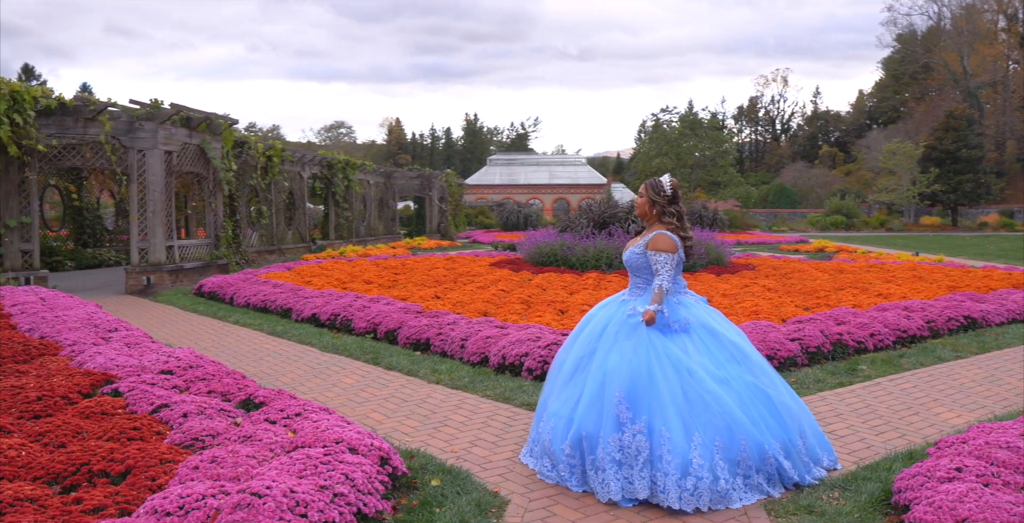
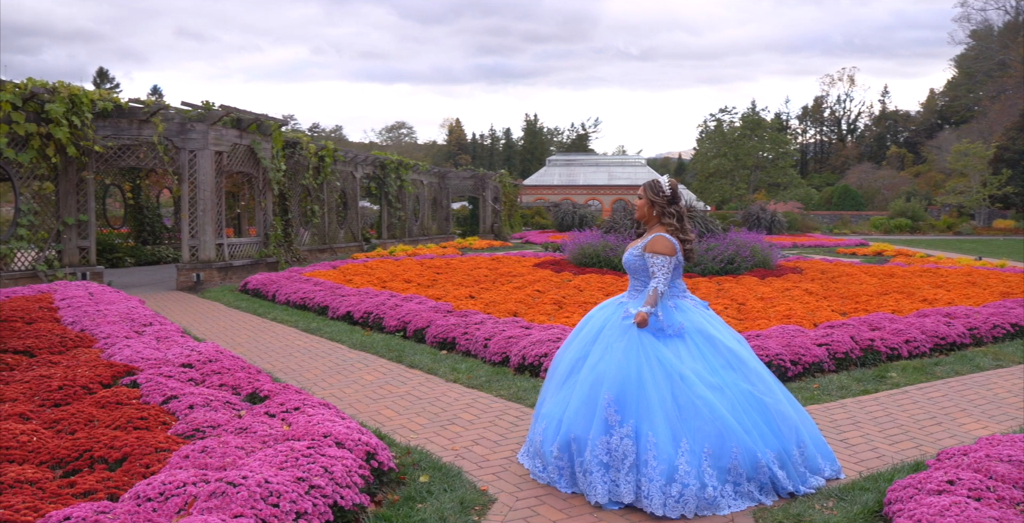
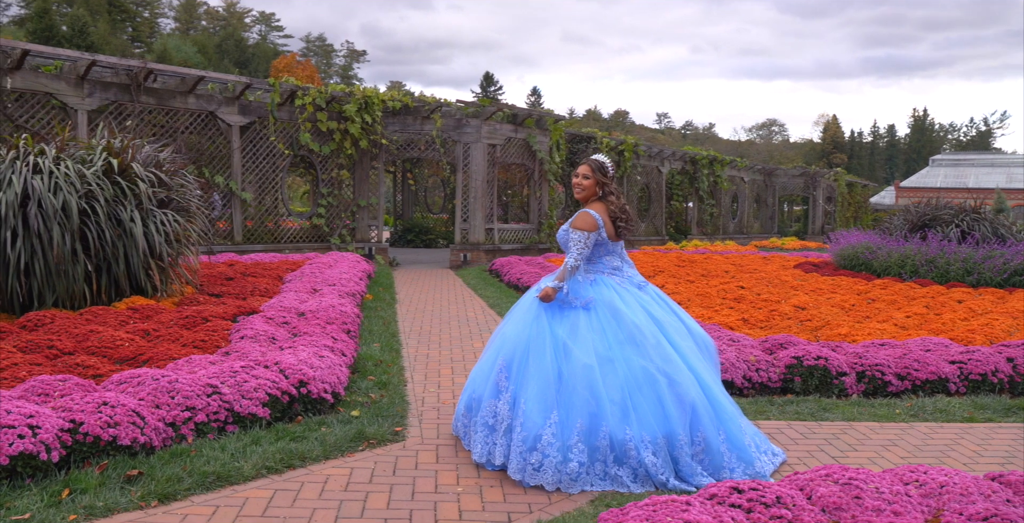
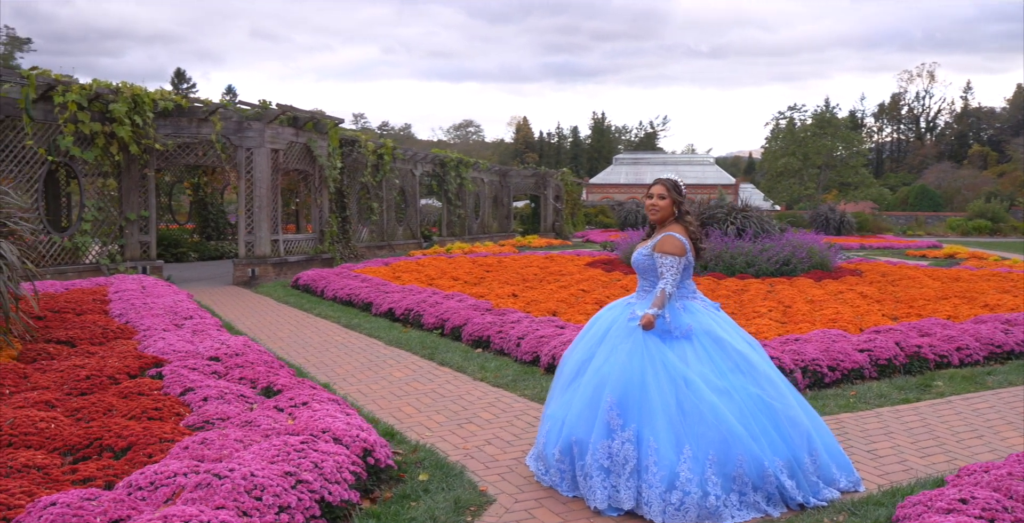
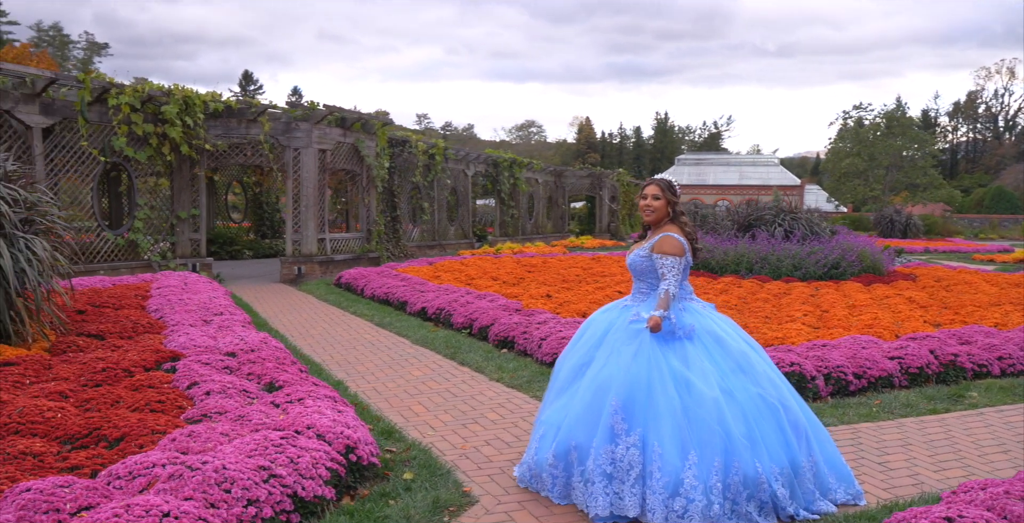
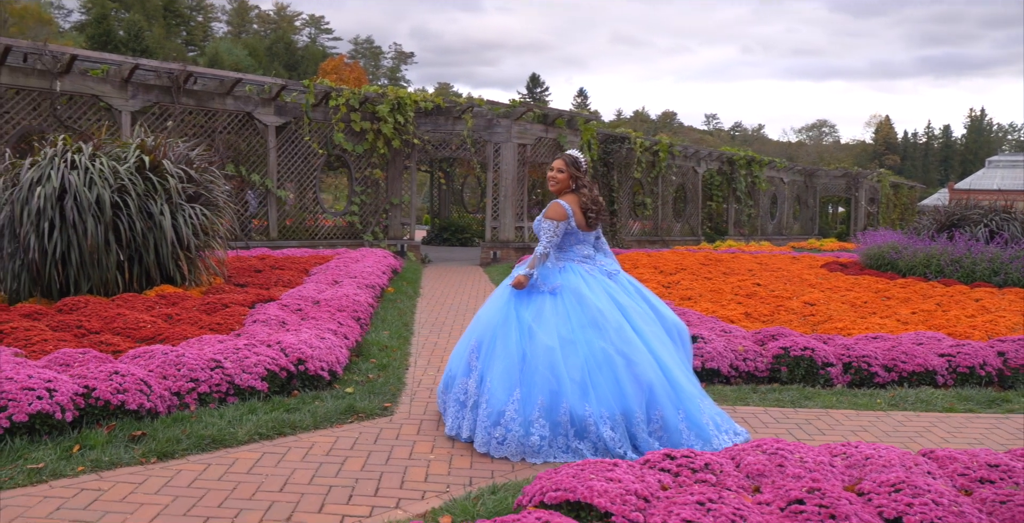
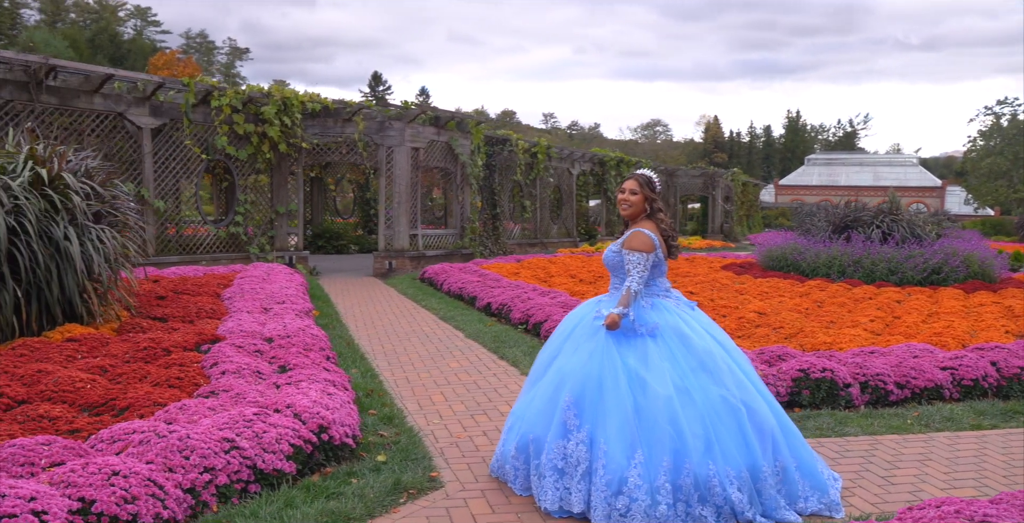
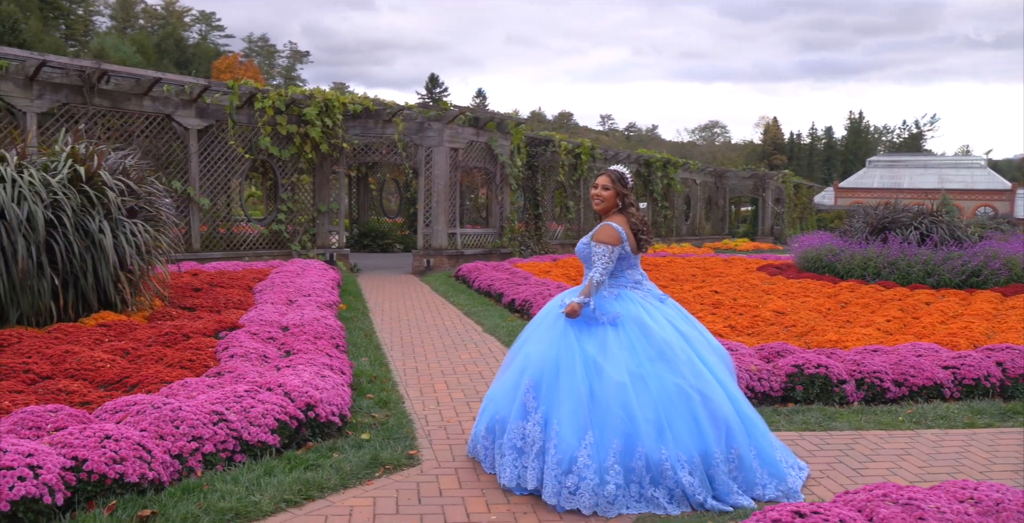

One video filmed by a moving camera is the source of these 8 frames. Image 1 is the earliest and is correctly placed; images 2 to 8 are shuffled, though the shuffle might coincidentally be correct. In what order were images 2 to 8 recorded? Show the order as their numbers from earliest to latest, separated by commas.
2, 4, 5, 7, 8, 3, 6
